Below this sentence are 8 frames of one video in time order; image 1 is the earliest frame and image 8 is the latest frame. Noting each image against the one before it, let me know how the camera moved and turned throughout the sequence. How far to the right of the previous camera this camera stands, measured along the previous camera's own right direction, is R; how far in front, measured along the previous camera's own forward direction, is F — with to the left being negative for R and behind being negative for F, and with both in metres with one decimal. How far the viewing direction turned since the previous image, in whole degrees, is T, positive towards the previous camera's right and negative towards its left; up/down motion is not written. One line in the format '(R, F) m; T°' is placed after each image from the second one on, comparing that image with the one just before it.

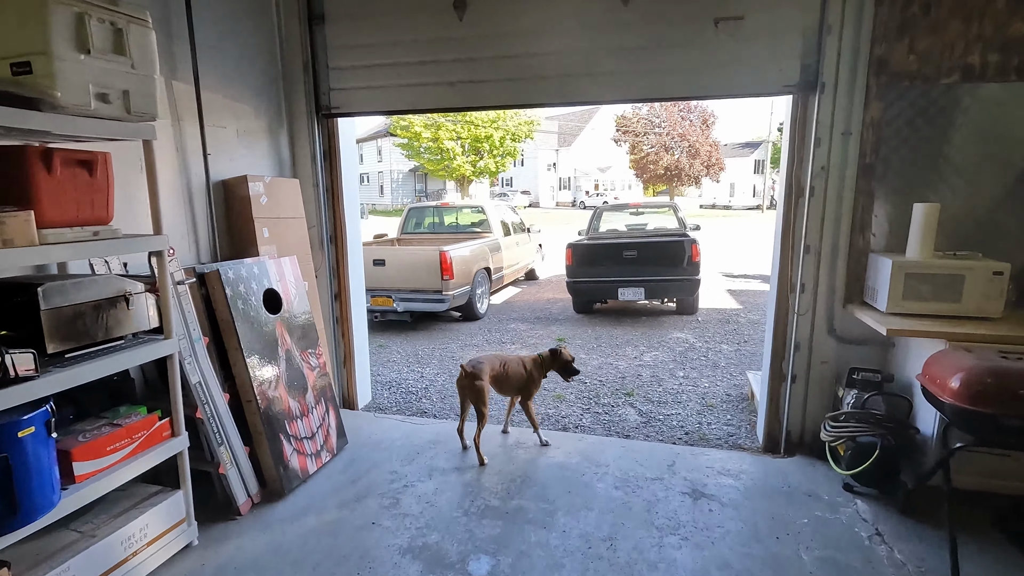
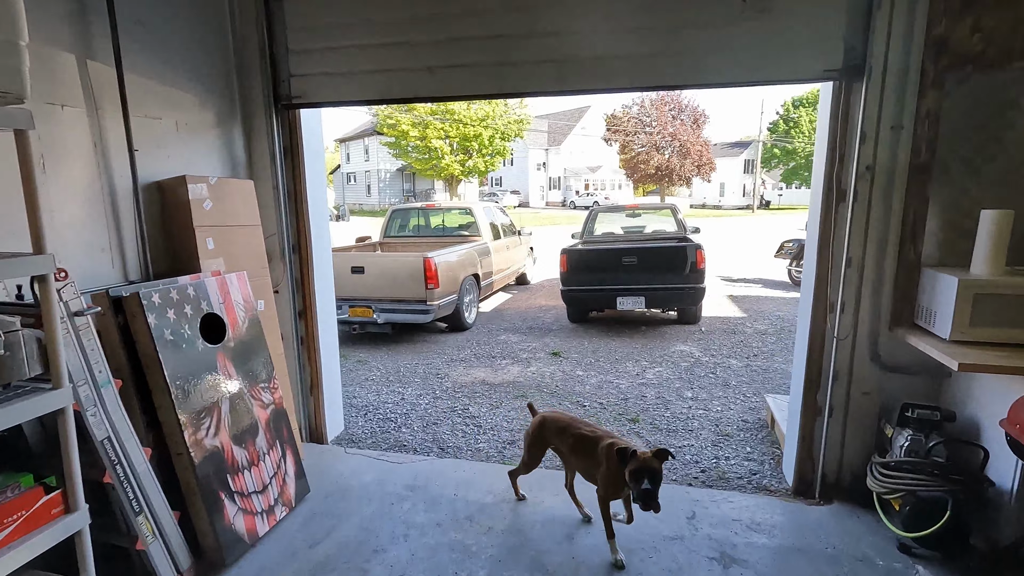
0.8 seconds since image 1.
(0.0, +0.5) m; +1°
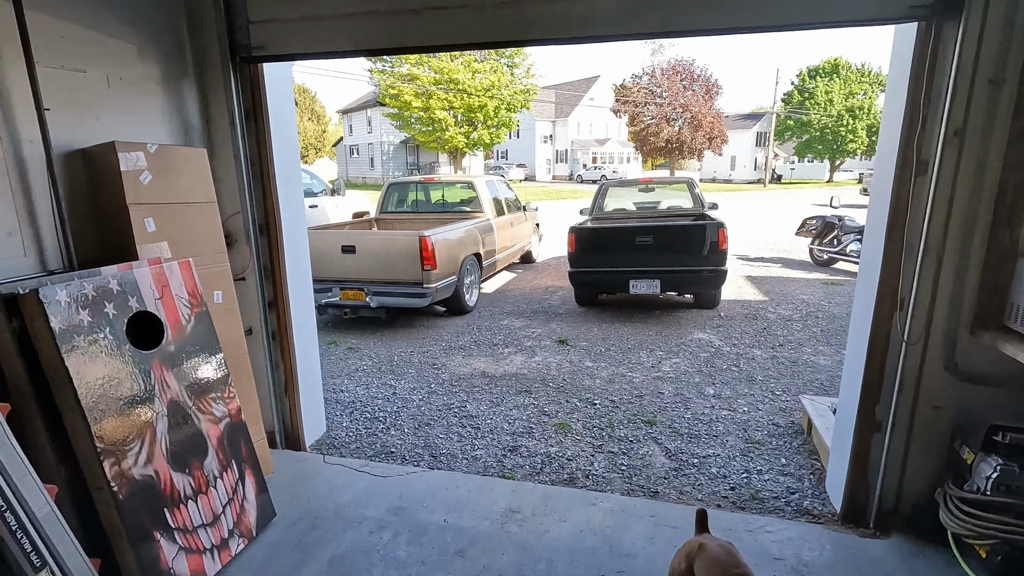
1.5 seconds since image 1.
(0.0, +0.5) m; -1°
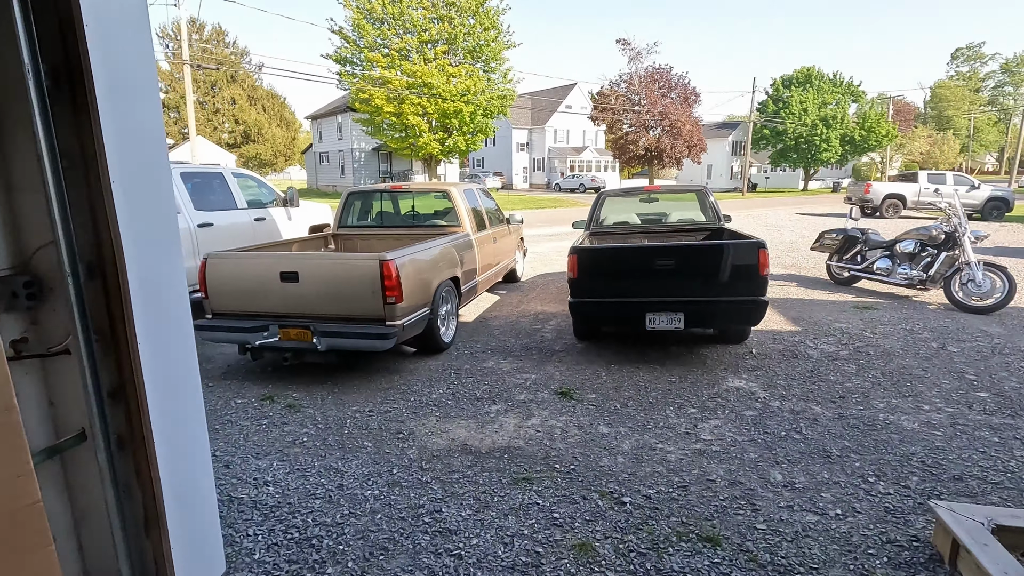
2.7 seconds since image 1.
(-0.1, +1.2) m; +3°
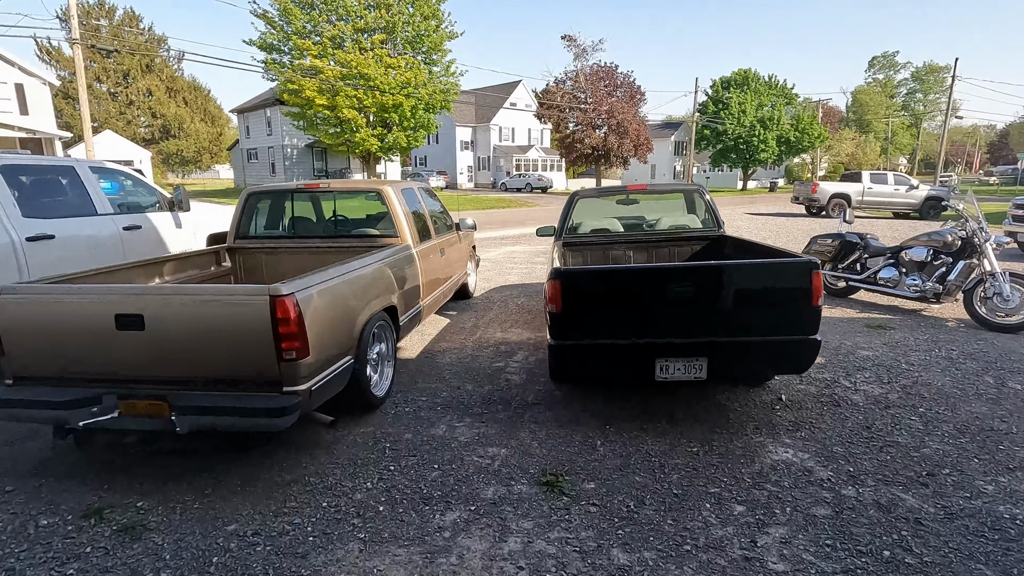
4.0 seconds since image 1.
(-0.1, +1.4) m; +6°
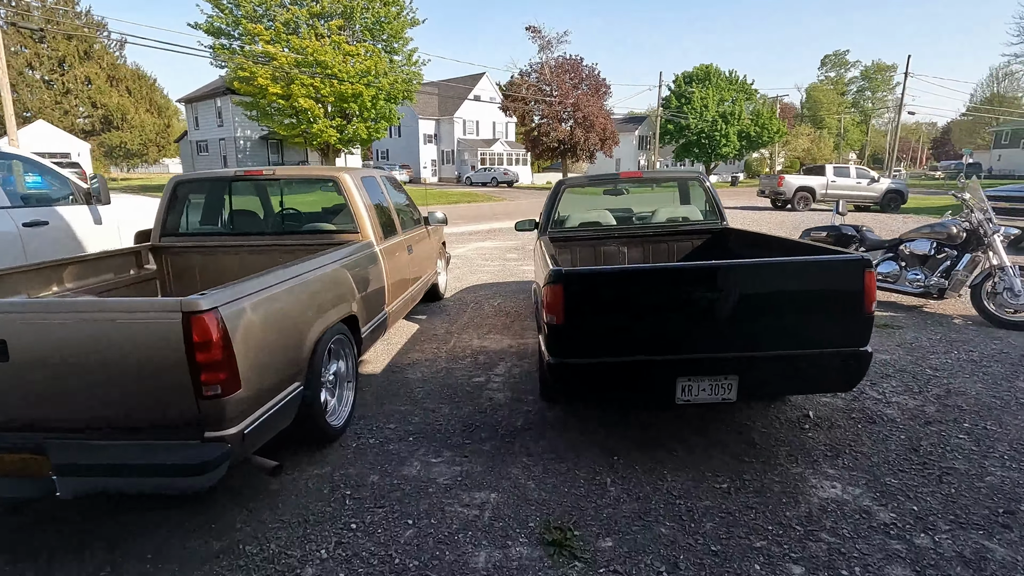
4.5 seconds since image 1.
(-0.1, +0.7) m; +4°
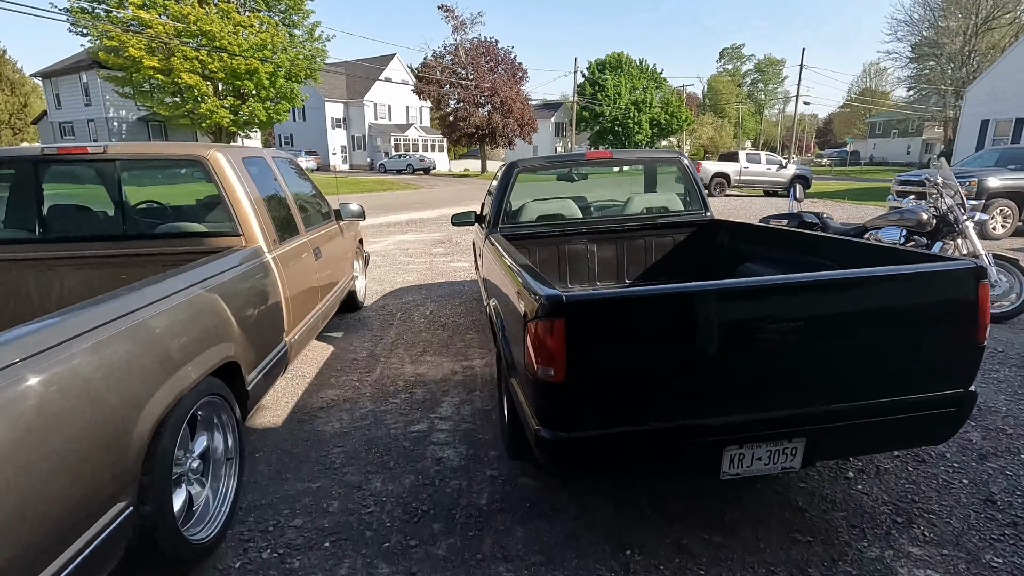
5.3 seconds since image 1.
(-0.2, +1.0) m; +9°
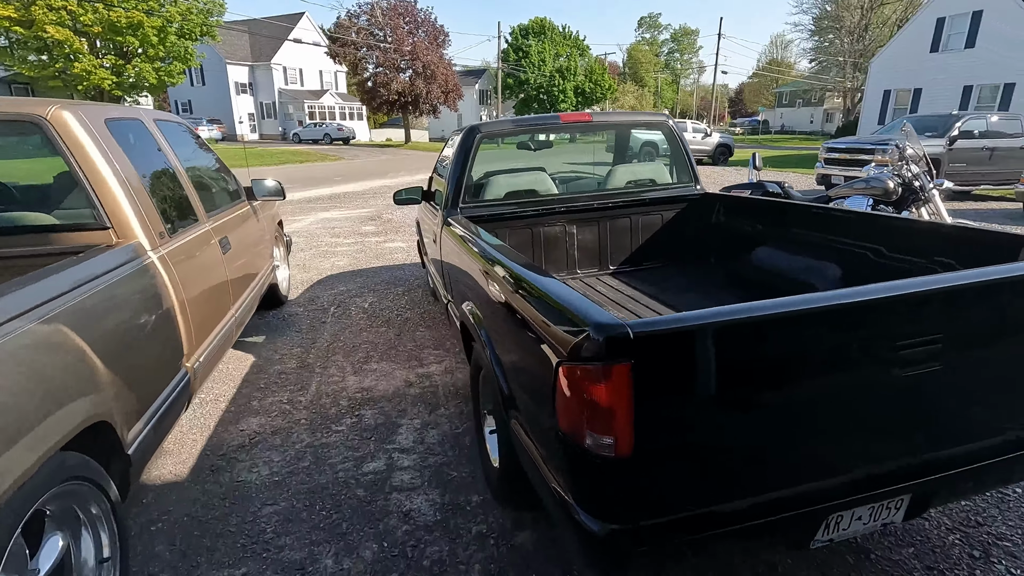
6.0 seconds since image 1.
(-0.2, +0.7) m; +8°
